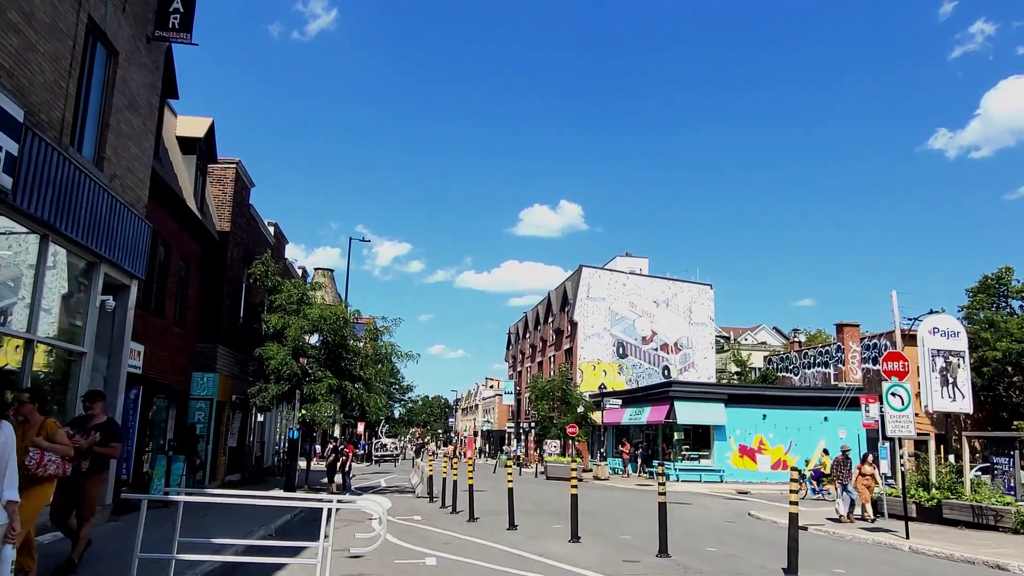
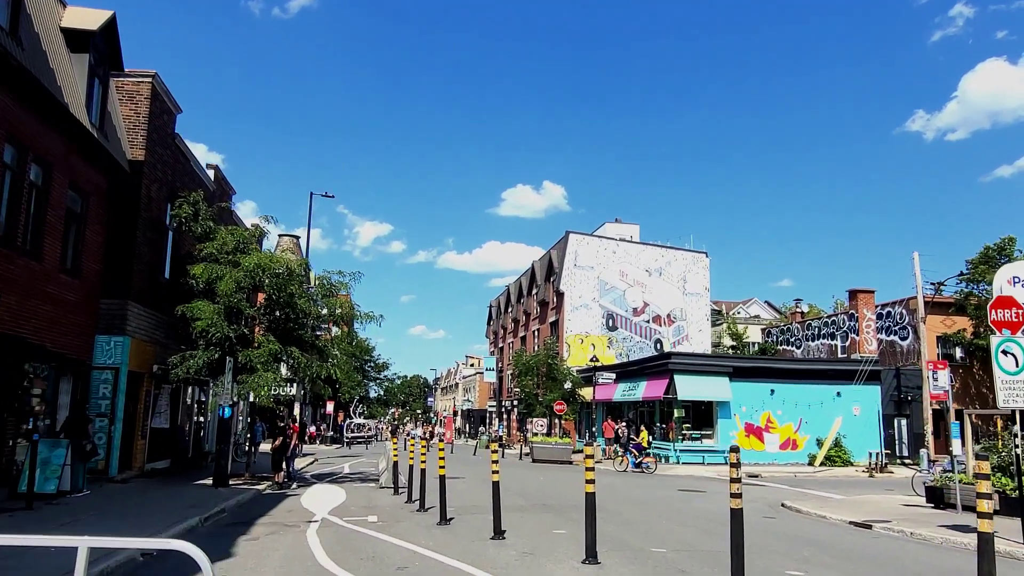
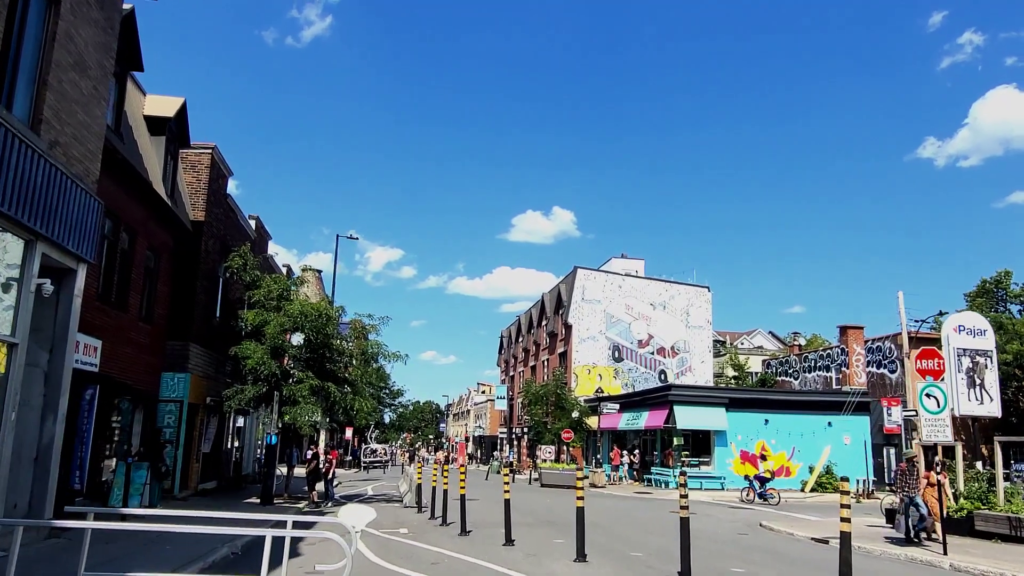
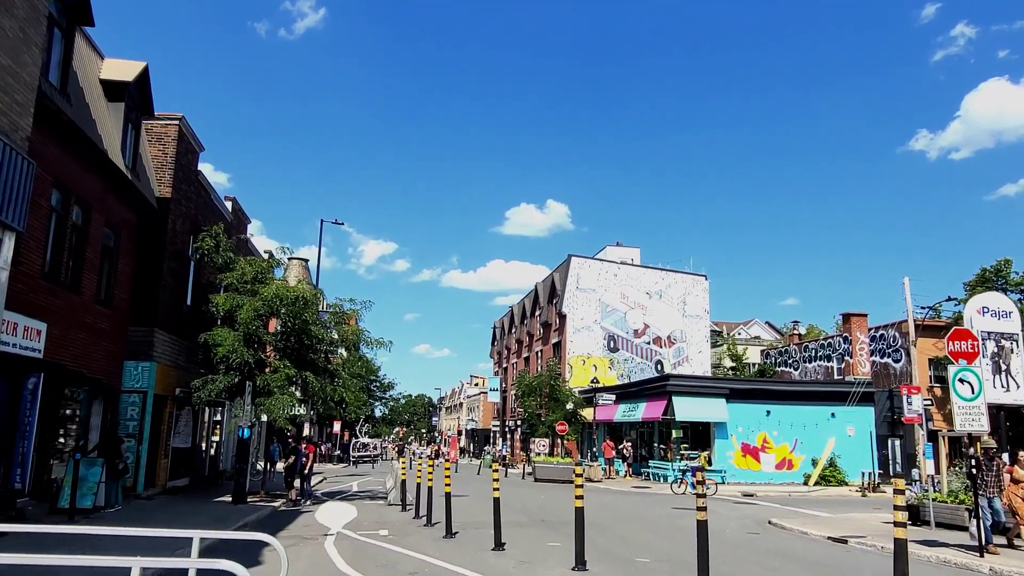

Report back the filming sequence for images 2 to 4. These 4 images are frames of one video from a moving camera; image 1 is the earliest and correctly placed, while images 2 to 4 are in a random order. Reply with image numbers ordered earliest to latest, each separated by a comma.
3, 4, 2
